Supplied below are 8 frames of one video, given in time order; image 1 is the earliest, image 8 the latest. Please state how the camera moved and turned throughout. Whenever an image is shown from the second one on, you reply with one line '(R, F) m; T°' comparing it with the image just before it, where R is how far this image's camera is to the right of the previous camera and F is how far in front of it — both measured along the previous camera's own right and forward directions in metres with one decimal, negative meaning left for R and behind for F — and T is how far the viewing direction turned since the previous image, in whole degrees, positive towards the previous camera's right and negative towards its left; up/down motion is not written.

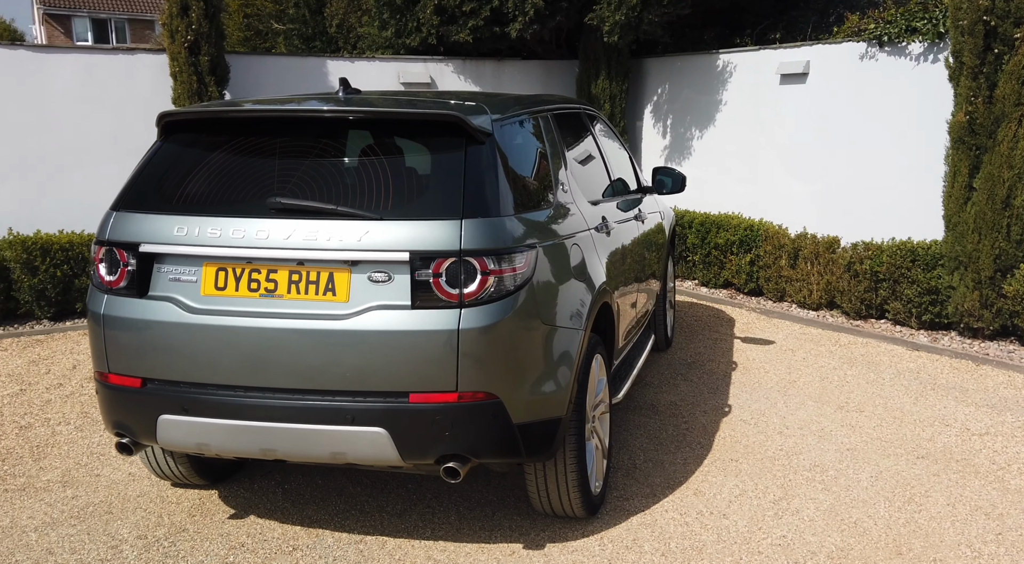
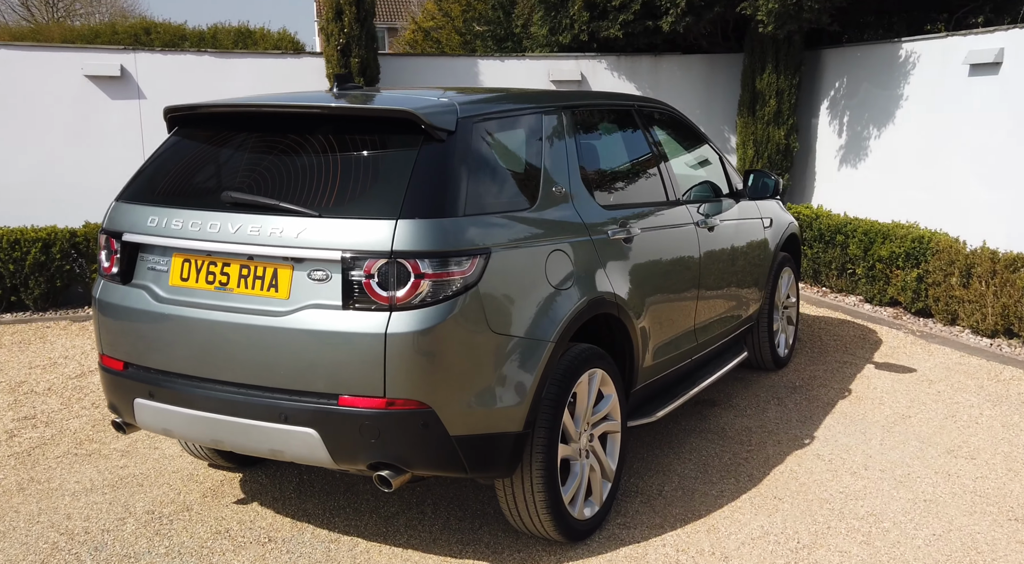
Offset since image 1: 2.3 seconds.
(+0.9, +0.3) m; -15°
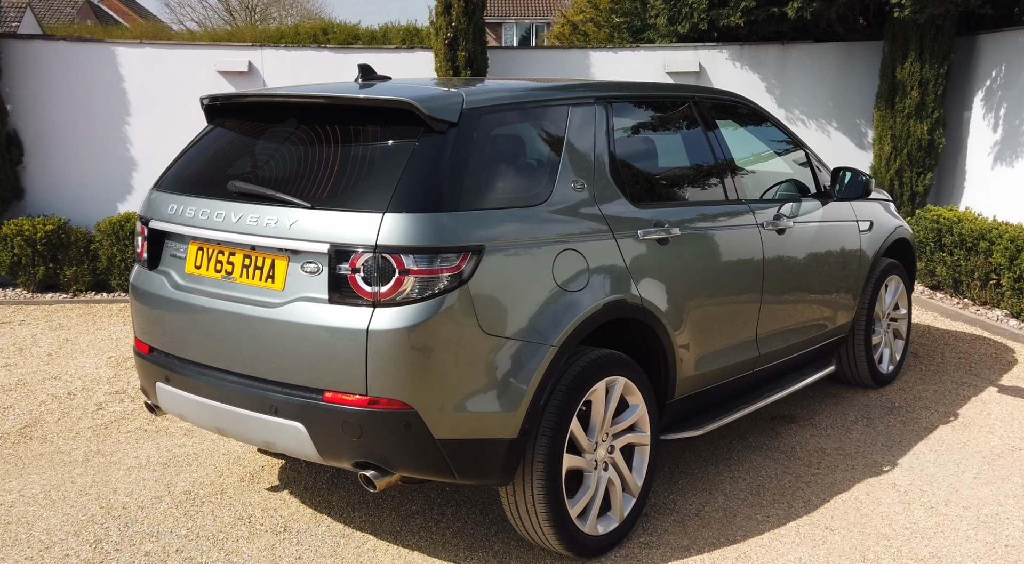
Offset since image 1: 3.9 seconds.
(+0.5, +0.2) m; -10°
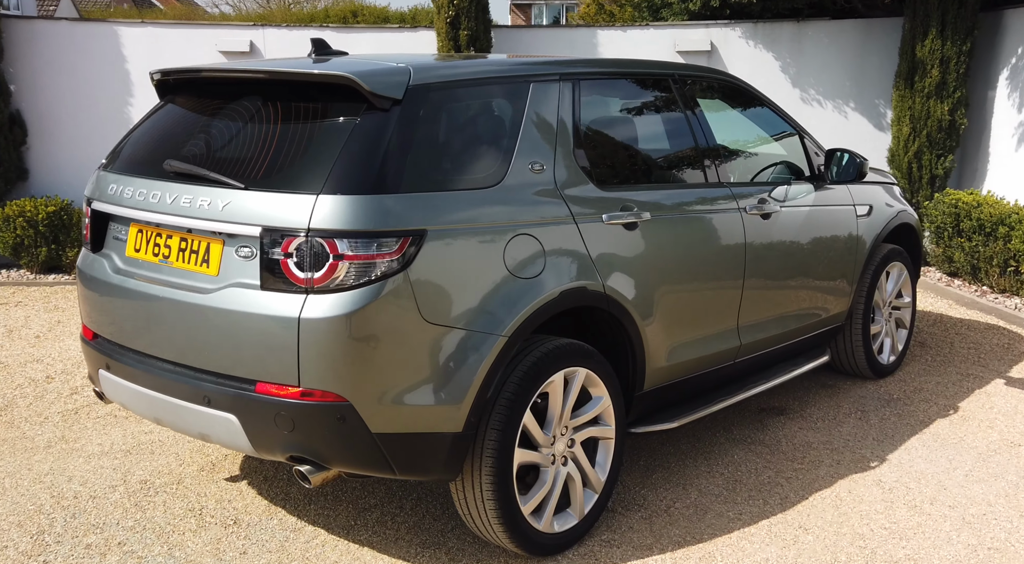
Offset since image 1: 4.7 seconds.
(+0.3, +0.2) m; -2°
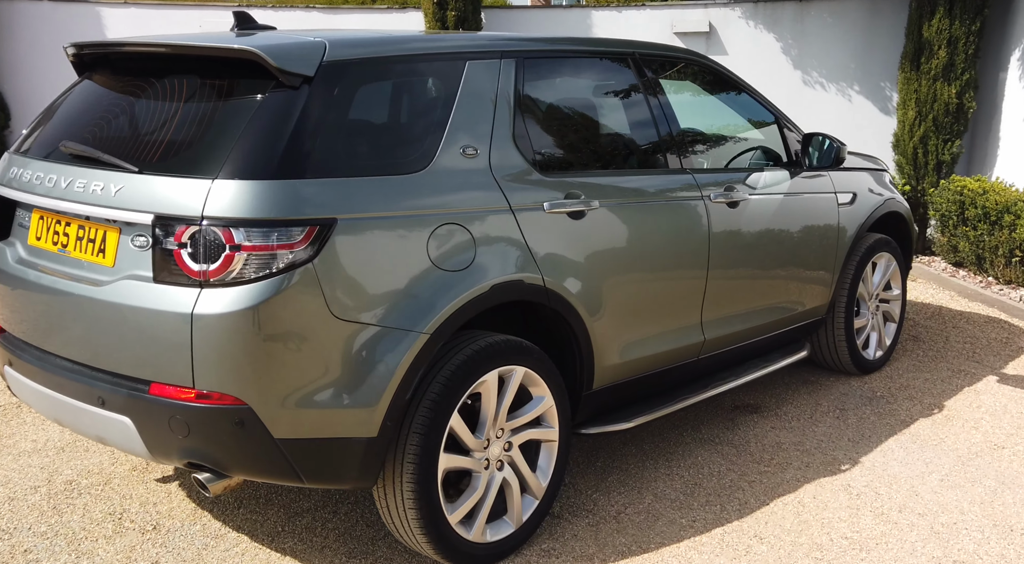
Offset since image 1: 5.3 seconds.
(+0.3, +0.2) m; -1°
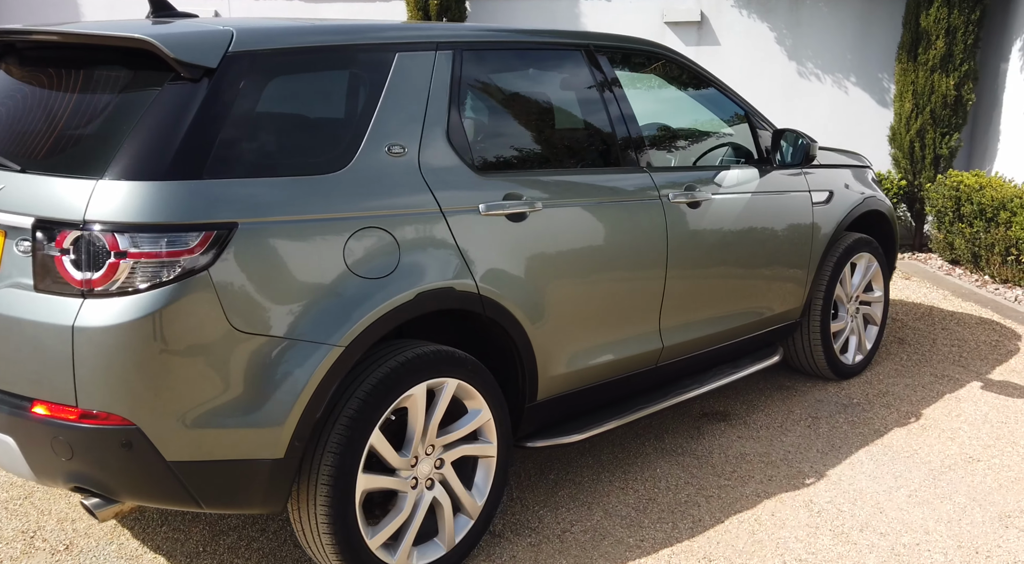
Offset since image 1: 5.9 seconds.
(+0.3, +0.2) m; -1°
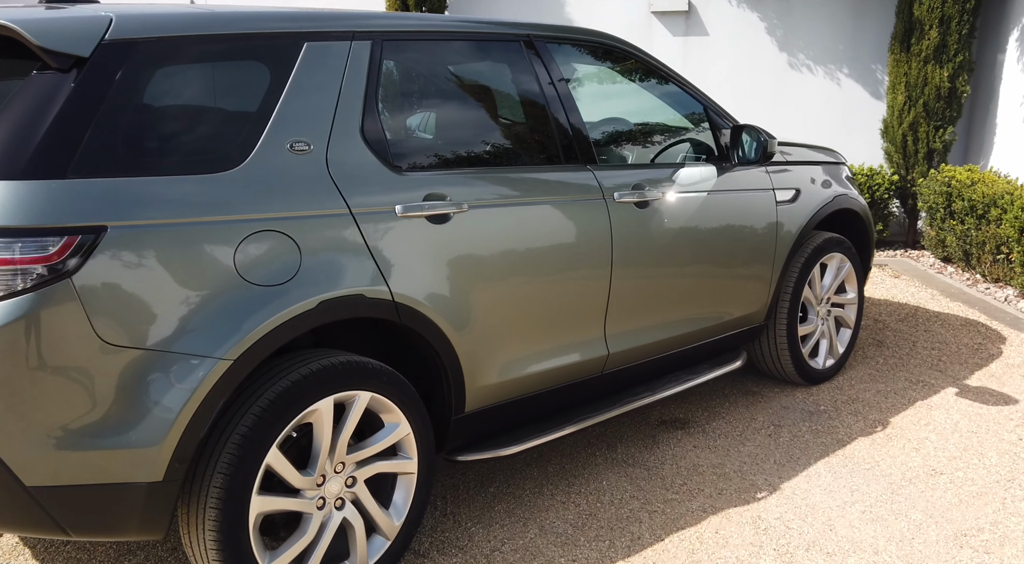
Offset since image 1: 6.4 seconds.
(+0.3, +0.2) m; -1°
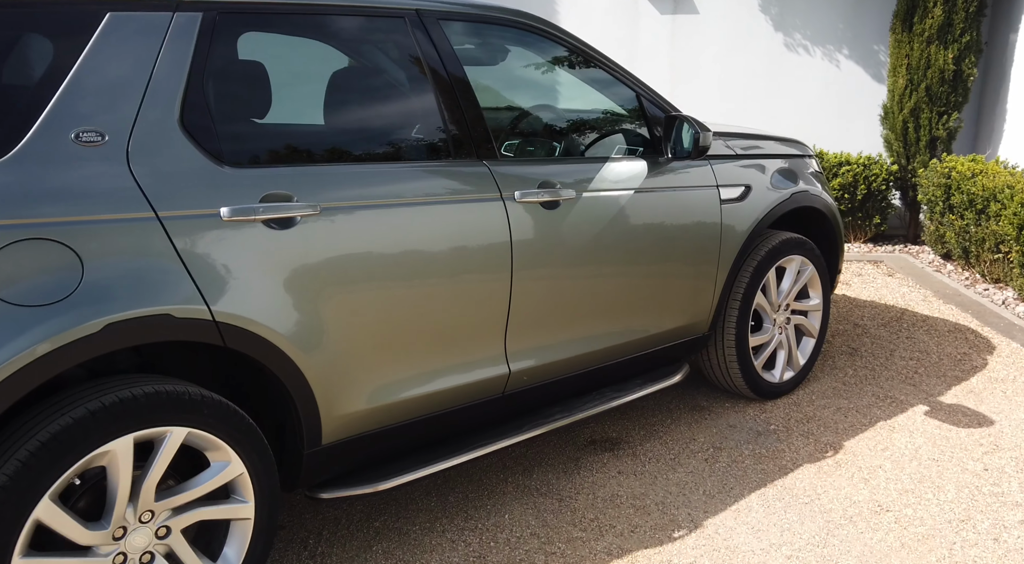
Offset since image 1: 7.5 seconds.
(+0.5, +0.4) m; -2°
